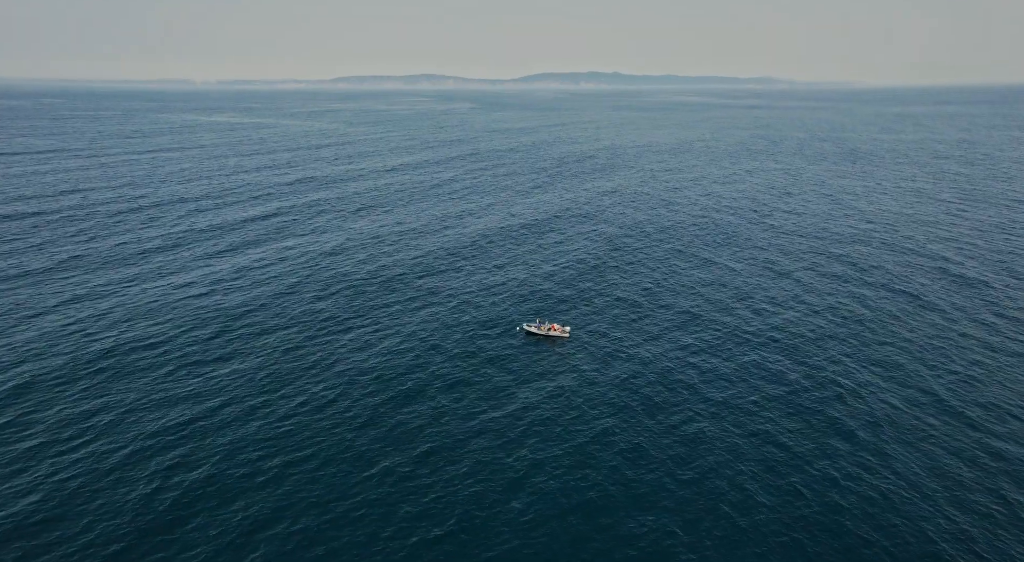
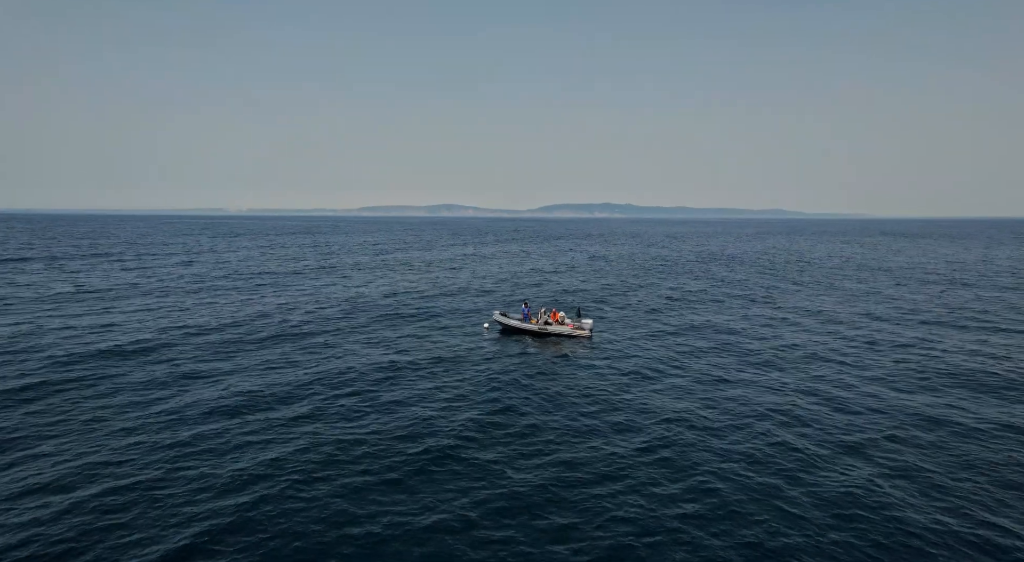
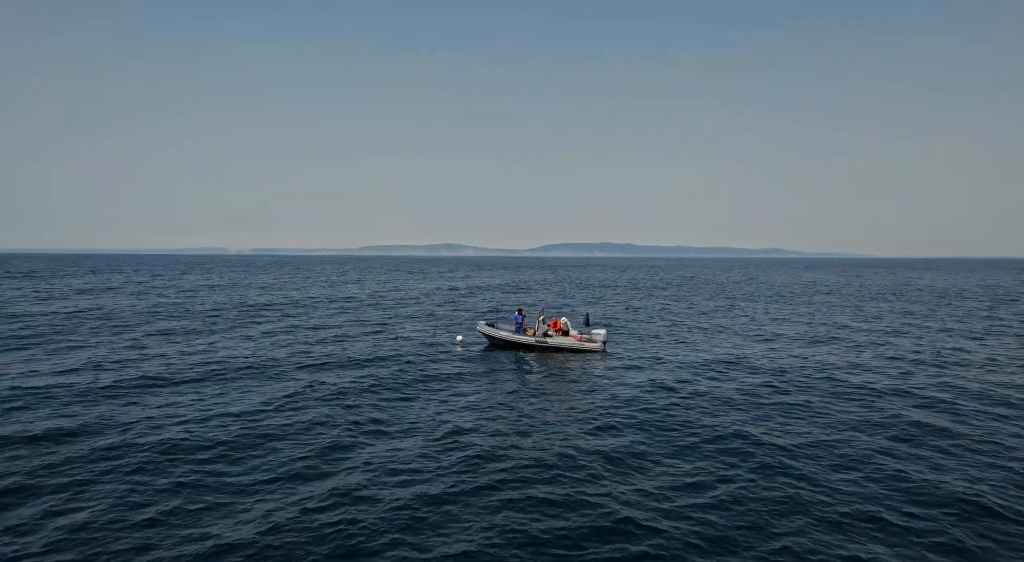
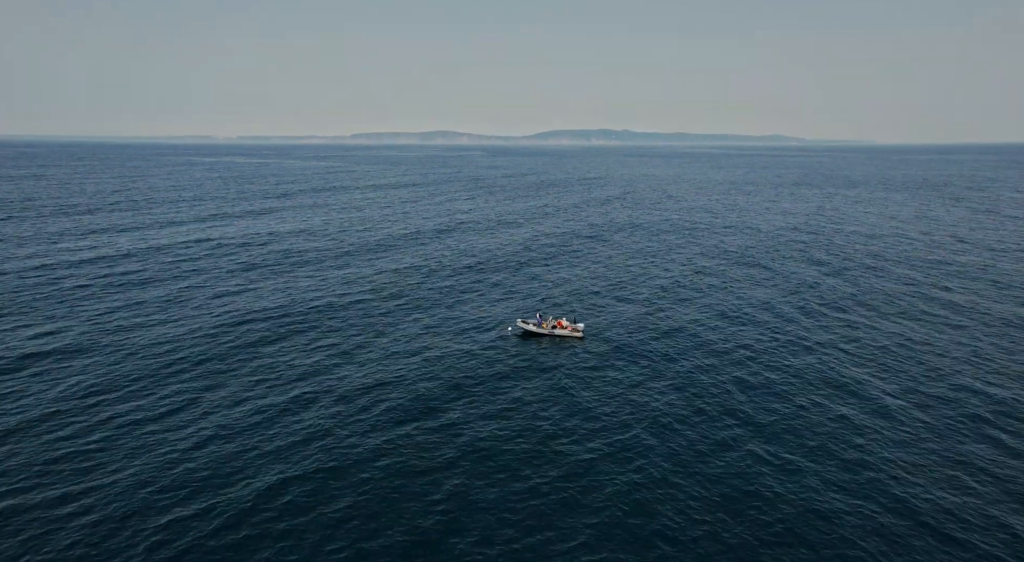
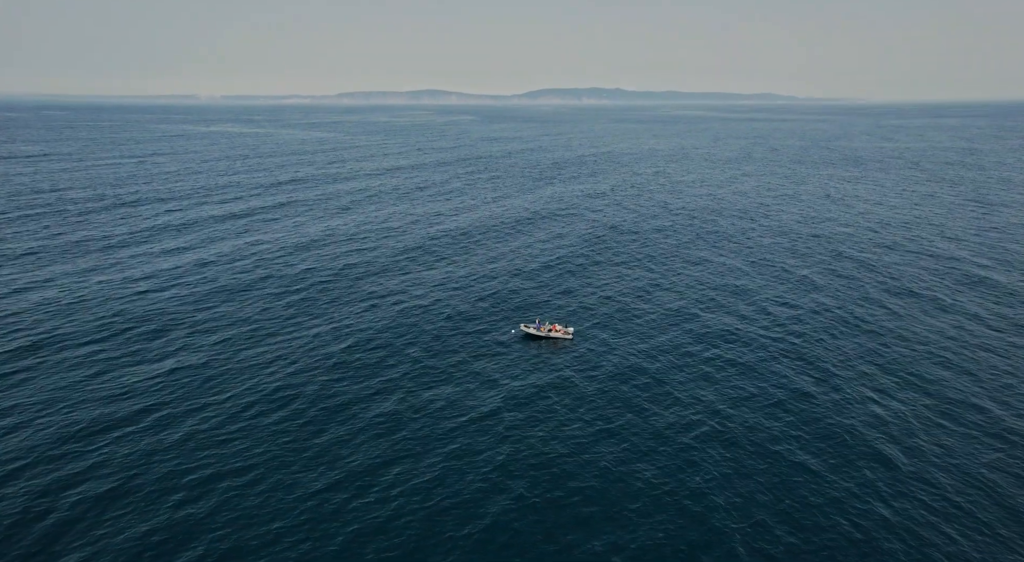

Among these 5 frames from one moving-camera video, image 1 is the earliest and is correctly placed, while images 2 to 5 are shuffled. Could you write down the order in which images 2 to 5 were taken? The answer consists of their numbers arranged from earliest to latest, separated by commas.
5, 4, 2, 3
